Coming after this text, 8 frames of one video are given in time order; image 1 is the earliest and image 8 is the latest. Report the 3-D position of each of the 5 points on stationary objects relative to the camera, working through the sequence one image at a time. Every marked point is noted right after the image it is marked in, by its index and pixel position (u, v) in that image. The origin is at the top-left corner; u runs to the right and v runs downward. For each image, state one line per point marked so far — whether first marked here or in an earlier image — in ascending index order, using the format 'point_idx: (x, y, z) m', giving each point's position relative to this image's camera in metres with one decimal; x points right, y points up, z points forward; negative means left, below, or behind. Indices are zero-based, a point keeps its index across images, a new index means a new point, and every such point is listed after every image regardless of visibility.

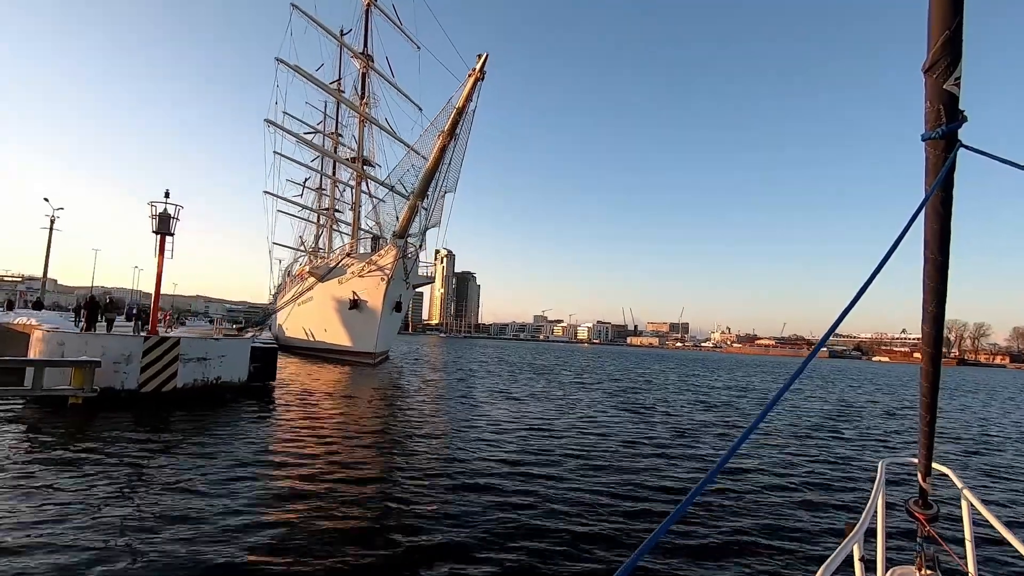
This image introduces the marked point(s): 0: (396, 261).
0: (-4.0, +1.1, +18.0) m
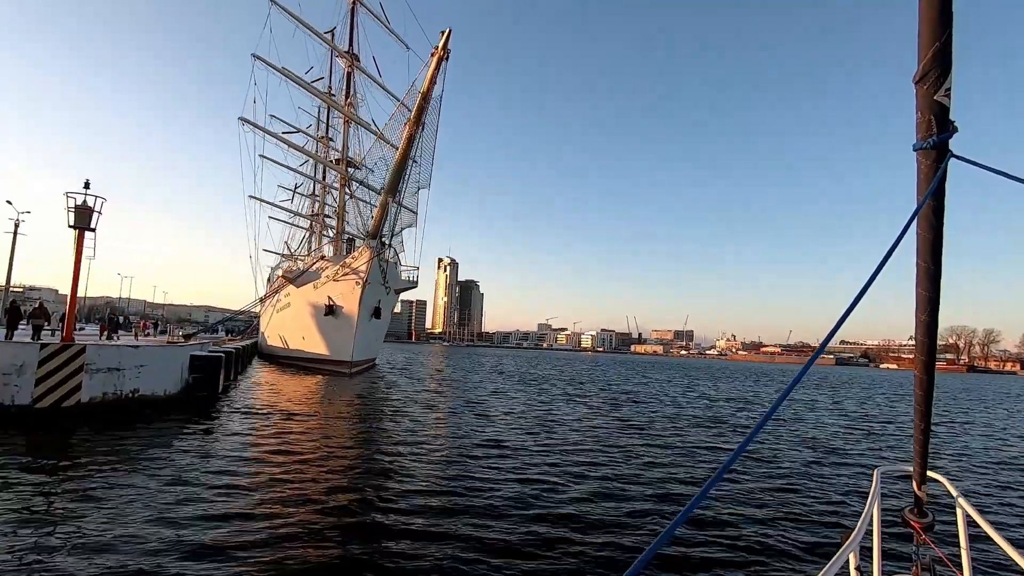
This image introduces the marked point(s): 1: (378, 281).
0: (-4.6, +0.9, +17.2) m
1: (-4.6, +0.3, +18.3) m
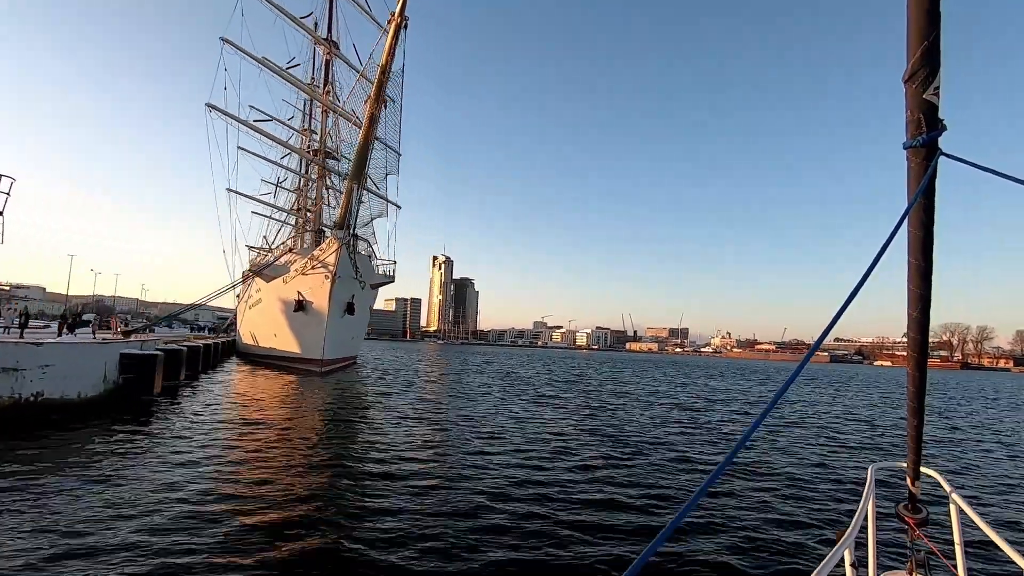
0: (-5.3, +1.0, +16.4) m
1: (-5.3, +0.4, +17.5) m
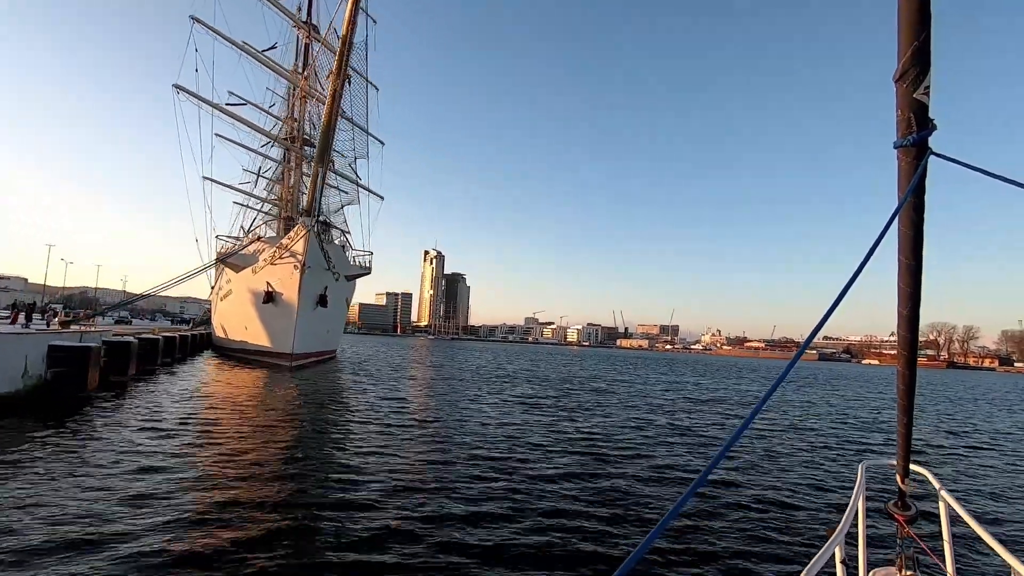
0: (-6.0, +1.3, +15.7) m
1: (-6.0, +0.7, +16.8) m
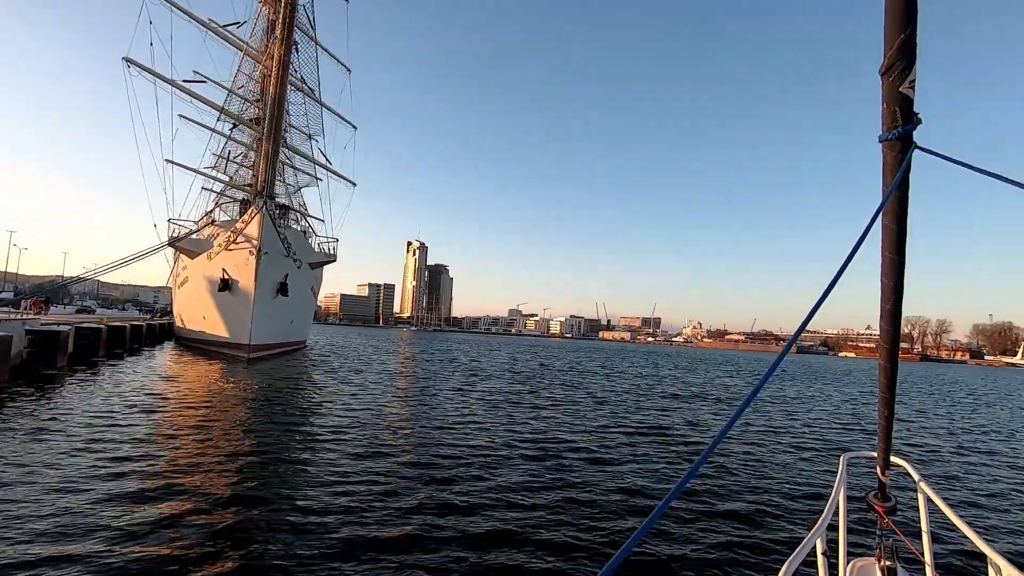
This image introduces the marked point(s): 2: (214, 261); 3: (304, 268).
0: (-6.8, +1.6, +14.8) m
1: (-6.8, +1.1, +15.9) m
2: (-8.9, +0.8, +16.3) m
3: (-7.0, +0.7, +18.3) m
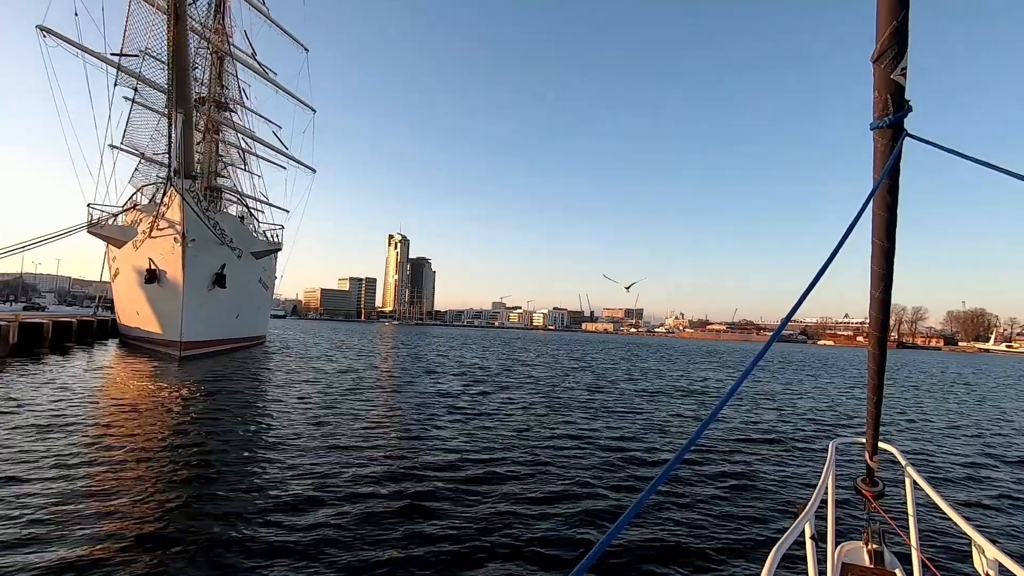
0: (-7.9, +1.9, +13.3) m
1: (-8.0, +1.3, +14.4) m
2: (-10.1, +1.0, +14.7) m
3: (-8.2, +1.0, +16.8) m
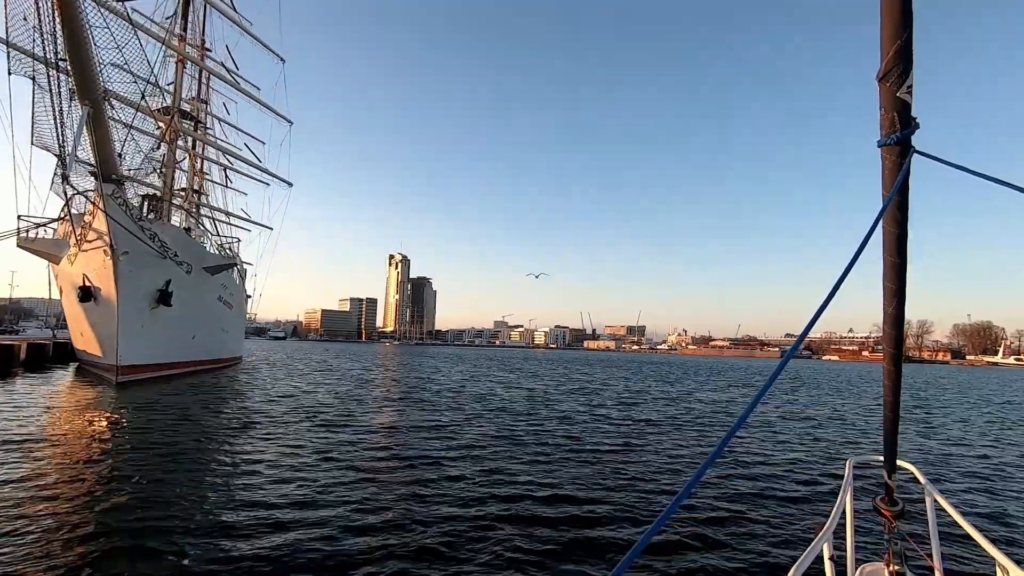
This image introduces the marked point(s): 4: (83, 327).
0: (-8.7, +1.5, +12.0) m
1: (-8.7, +0.9, +13.1) m
2: (-10.8, +0.6, +13.5) m
3: (-8.9, +0.4, +15.5) m
4: (-11.9, -1.1, +14.9) m
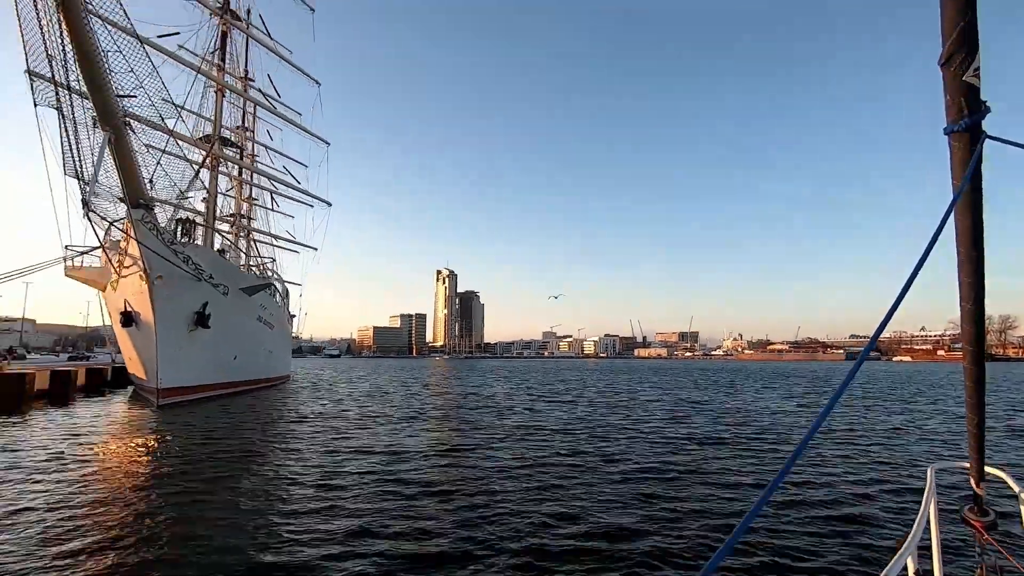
0: (-8.1, +0.9, +12.2) m
1: (-8.0, +0.3, +13.3) m
2: (-10.0, -0.1, +13.8) m
3: (-8.0, -0.2, +15.7) m
4: (-10.9, -1.8, +15.4) m
